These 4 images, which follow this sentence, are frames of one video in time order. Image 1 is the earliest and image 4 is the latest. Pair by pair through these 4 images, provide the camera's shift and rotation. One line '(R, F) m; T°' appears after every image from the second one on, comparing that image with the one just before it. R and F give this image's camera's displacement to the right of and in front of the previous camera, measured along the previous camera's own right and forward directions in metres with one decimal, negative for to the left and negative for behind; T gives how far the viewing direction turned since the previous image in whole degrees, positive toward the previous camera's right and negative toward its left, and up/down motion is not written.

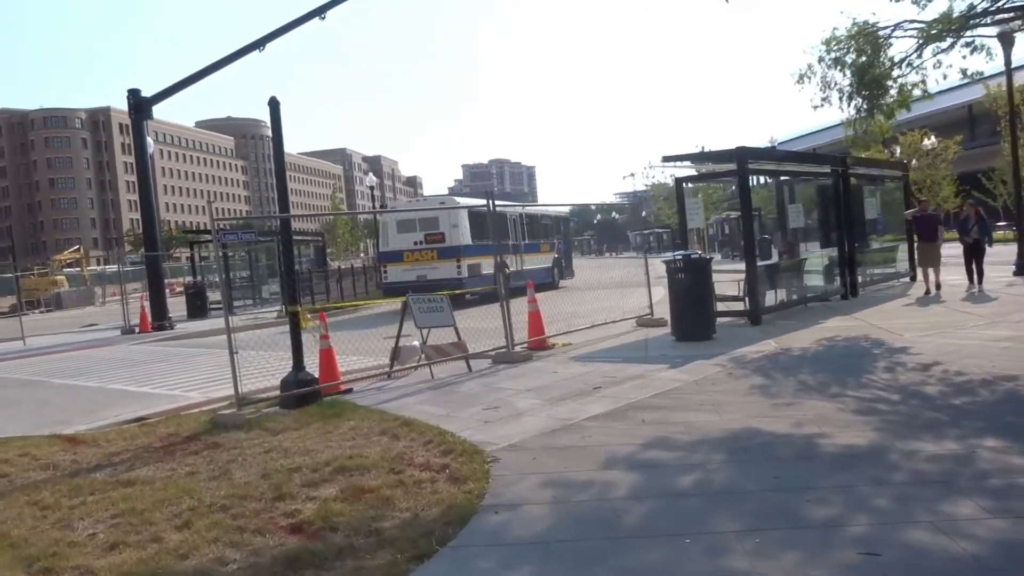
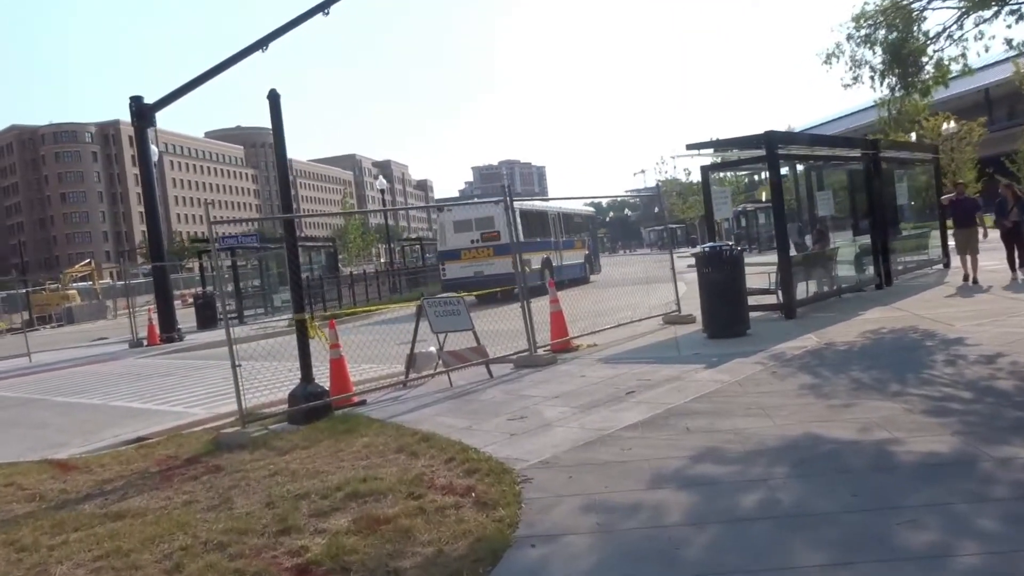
(-0.1, +1.0) m; -1°
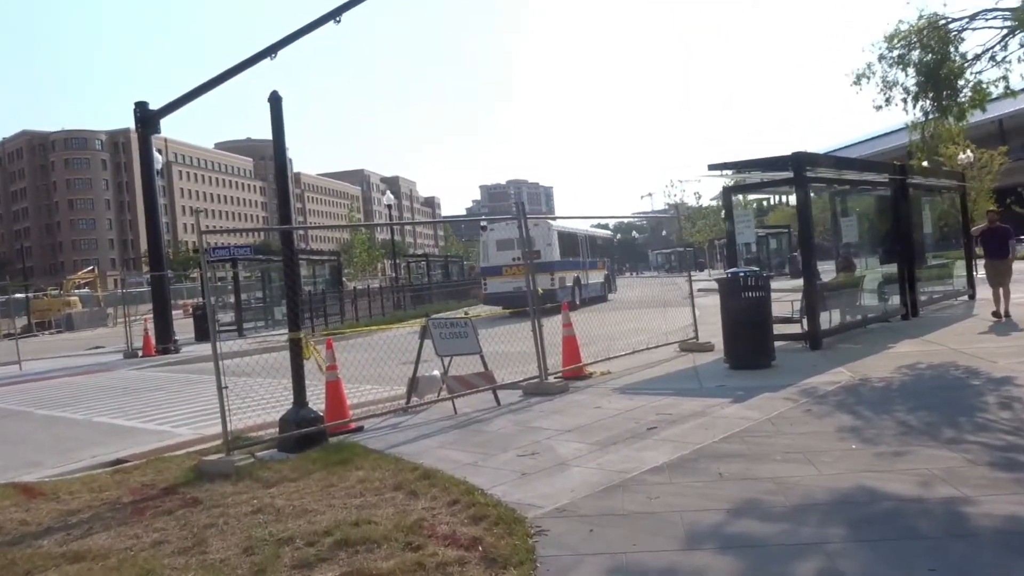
(-0.1, +1.0) m; 0°
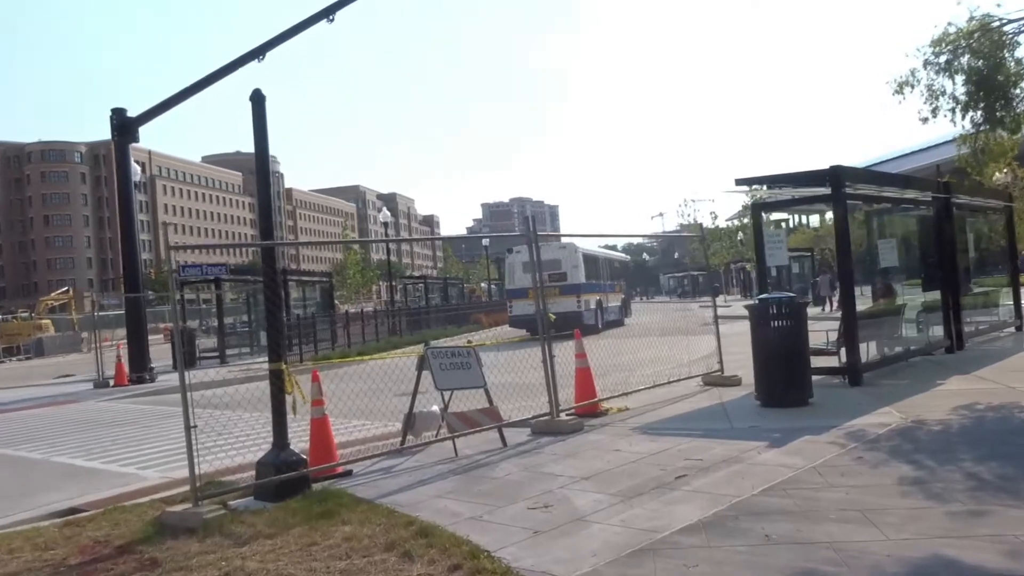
(-0.1, +1.3) m; 0°
